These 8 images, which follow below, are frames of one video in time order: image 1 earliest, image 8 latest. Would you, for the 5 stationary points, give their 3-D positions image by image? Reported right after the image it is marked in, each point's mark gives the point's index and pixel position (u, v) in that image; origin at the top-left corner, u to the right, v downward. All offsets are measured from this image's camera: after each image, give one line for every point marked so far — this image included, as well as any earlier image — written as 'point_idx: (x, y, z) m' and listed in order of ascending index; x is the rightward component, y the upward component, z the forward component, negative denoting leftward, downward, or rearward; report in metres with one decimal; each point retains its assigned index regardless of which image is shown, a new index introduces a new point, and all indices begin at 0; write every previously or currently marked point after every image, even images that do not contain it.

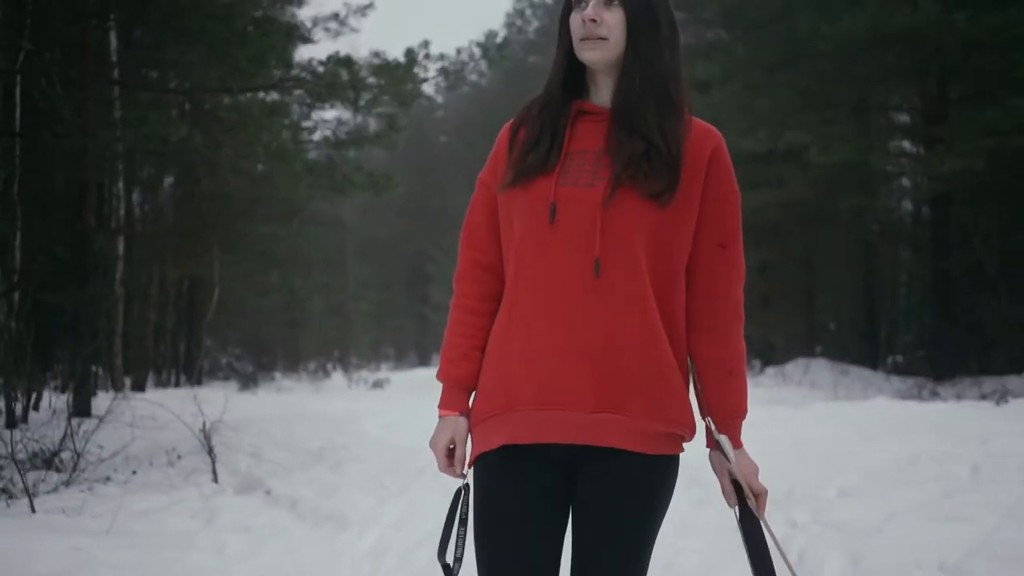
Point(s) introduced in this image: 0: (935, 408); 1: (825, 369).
0: (+3.8, -1.1, +10.0) m
1: (+4.2, -1.1, +15.3) m
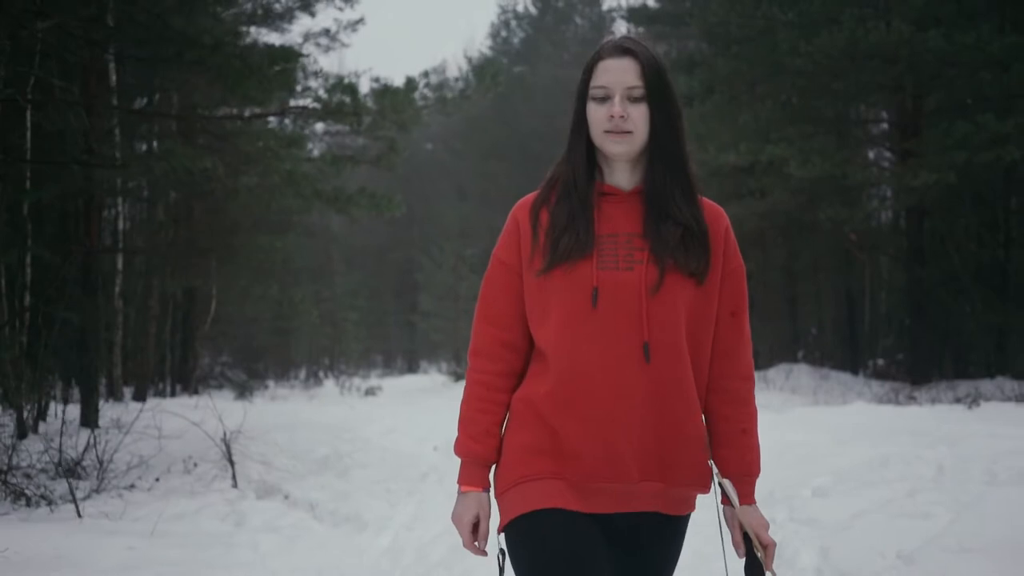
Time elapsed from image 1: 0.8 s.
0: (+3.7, -1.1, +10.5) m
1: (+4.1, -1.2, +15.8) m
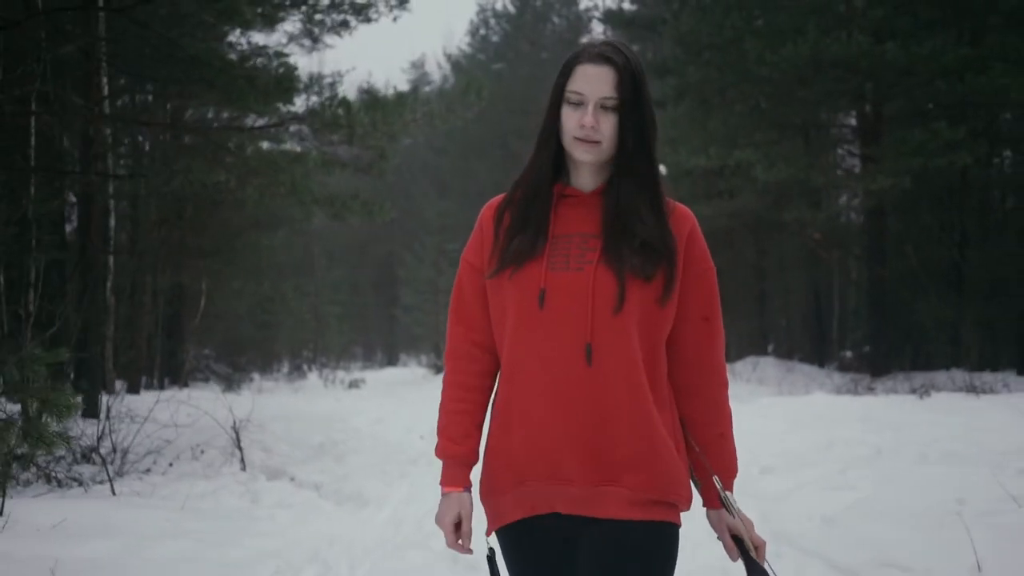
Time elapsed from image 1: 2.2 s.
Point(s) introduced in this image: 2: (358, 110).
0: (+3.5, -1.1, +11.3) m
1: (+3.8, -1.2, +16.6) m
2: (-1.2, +1.4, +9.1) m
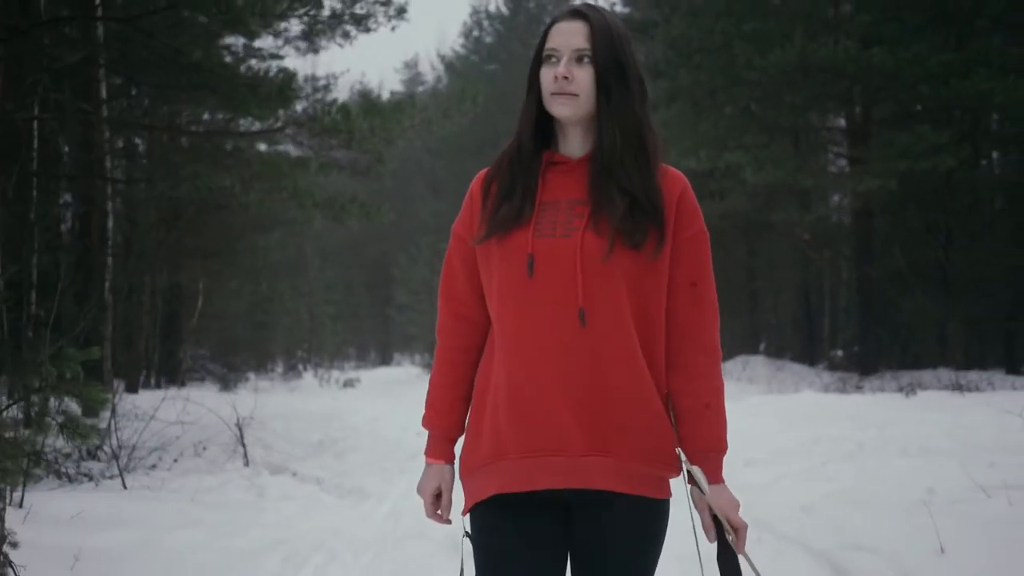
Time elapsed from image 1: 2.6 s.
0: (+3.5, -1.1, +11.5) m
1: (+3.7, -1.2, +16.8) m
2: (-1.3, +1.4, +9.4) m
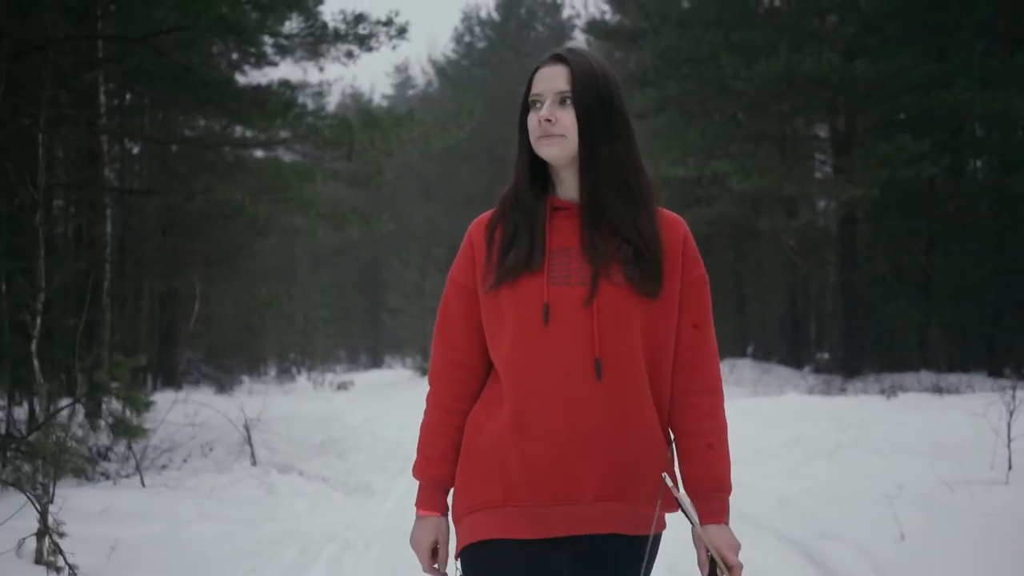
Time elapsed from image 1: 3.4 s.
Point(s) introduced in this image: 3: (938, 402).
0: (+3.4, -1.2, +11.9) m
1: (+3.6, -1.2, +17.2) m
2: (-1.3, +1.4, +9.7) m
3: (+4.1, -1.1, +10.8) m
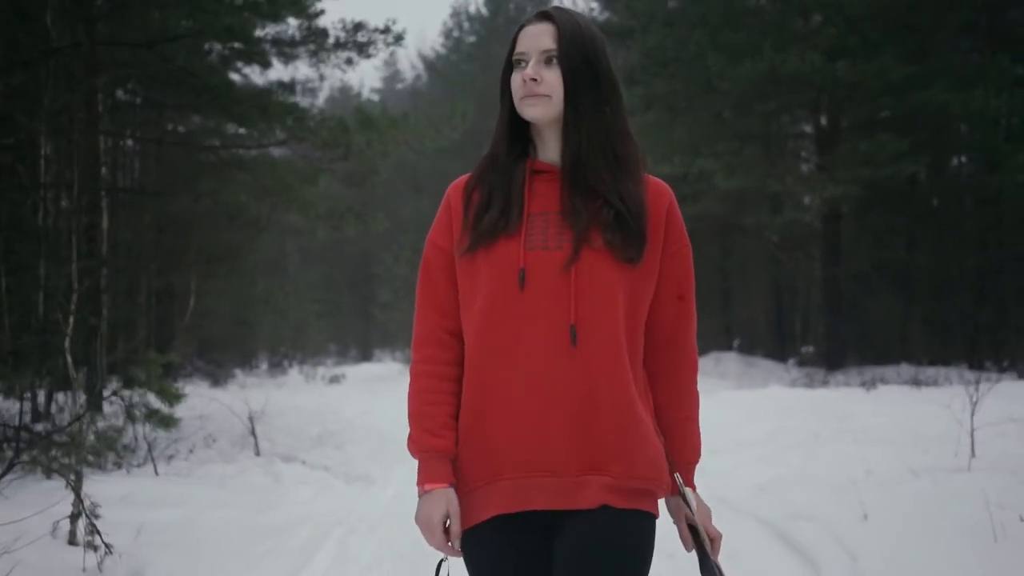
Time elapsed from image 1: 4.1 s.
0: (+3.3, -1.1, +12.3) m
1: (+3.5, -1.1, +17.6) m
2: (-1.4, +1.4, +10.0) m
3: (+4.0, -1.1, +11.2) m
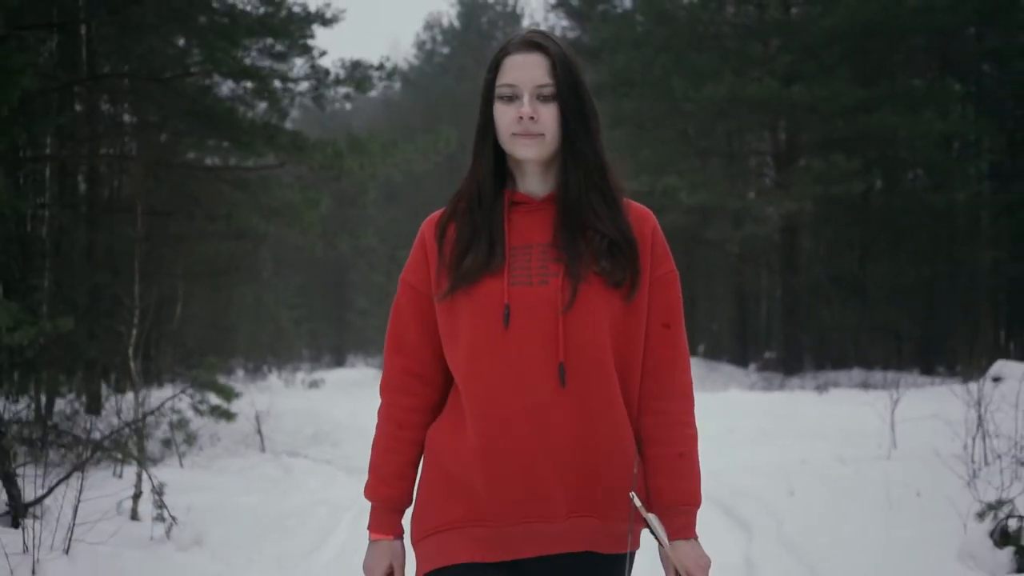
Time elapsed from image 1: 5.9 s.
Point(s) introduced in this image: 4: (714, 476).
0: (+3.0, -1.3, +13.2) m
1: (+3.1, -1.3, +18.5) m
2: (-1.6, +1.3, +10.8) m
3: (+3.8, -1.2, +12.2) m
4: (+1.1, -1.0, +6.1) m
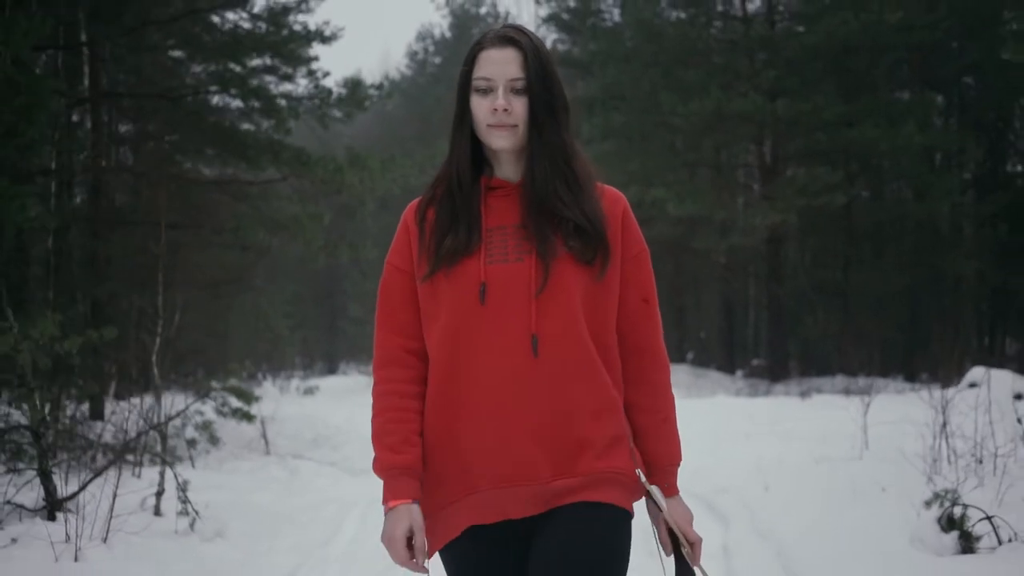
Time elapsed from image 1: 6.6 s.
0: (+3.0, -1.4, +13.6) m
1: (+2.9, -1.4, +19.0) m
2: (-1.6, +1.2, +11.3) m
3: (+3.7, -1.3, +12.6) m
4: (+1.1, -1.1, +6.5) m
